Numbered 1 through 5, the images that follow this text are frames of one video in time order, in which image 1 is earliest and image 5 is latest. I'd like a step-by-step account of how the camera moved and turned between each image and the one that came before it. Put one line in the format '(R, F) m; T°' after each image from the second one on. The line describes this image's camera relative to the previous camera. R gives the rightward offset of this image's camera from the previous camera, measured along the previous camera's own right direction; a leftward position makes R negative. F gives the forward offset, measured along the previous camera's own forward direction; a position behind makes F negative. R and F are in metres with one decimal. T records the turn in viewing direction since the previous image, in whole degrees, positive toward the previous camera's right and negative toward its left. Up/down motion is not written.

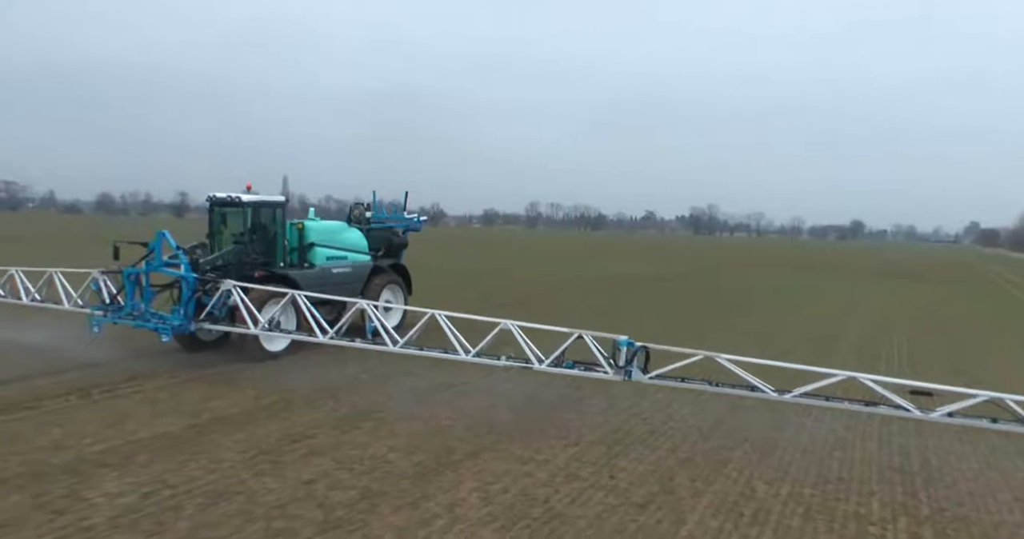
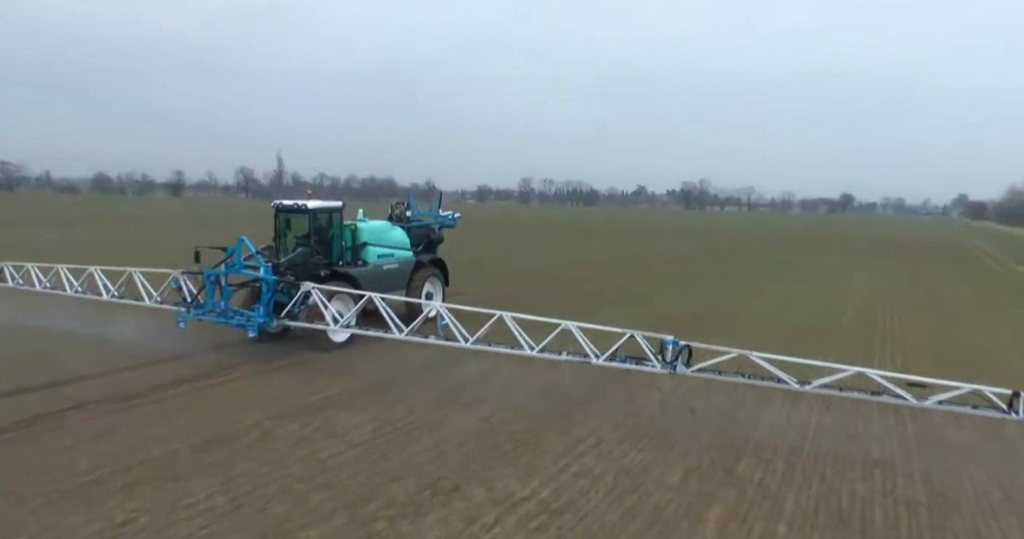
(-0.8, -1.6) m; +1°
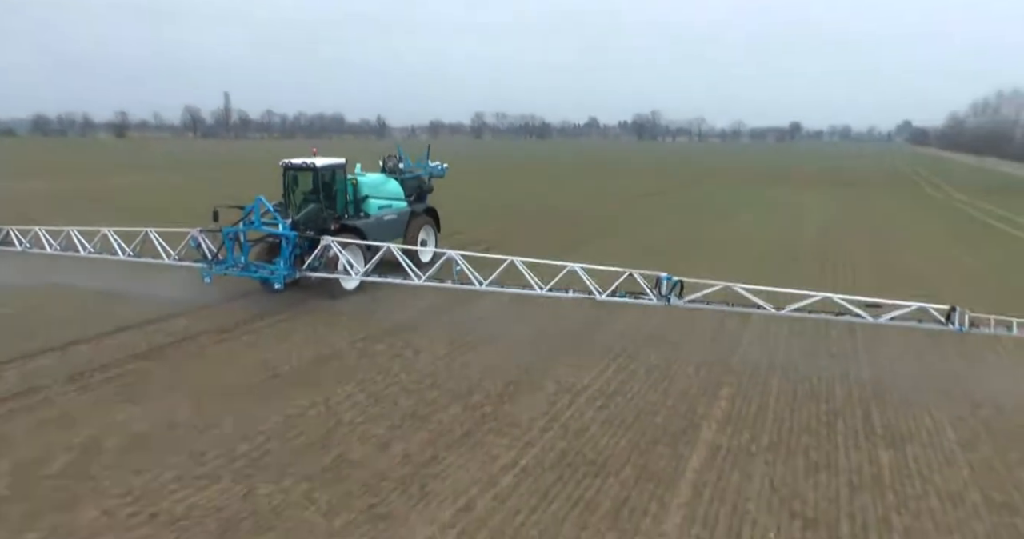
(-0.8, -1.4) m; +3°
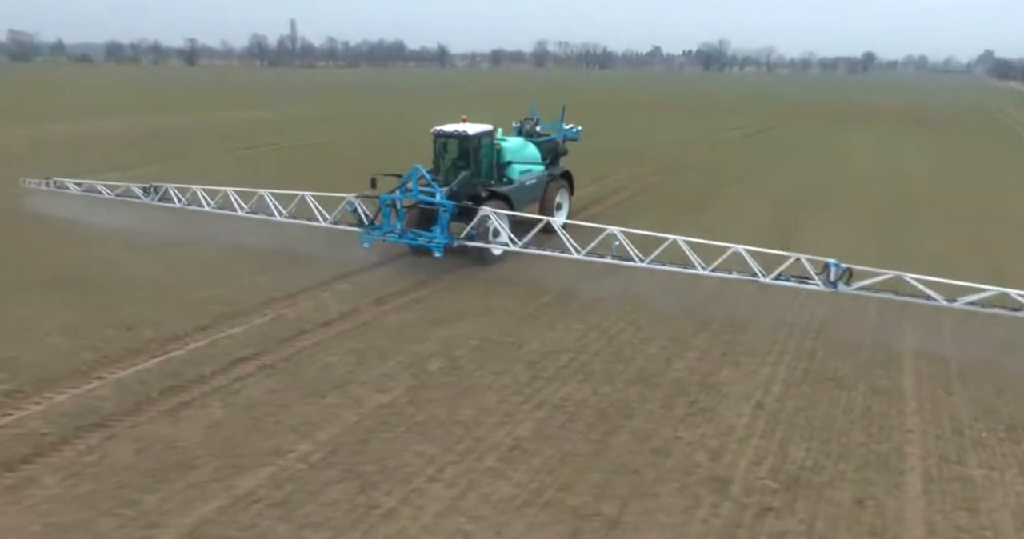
(-1.7, -1.6) m; -4°
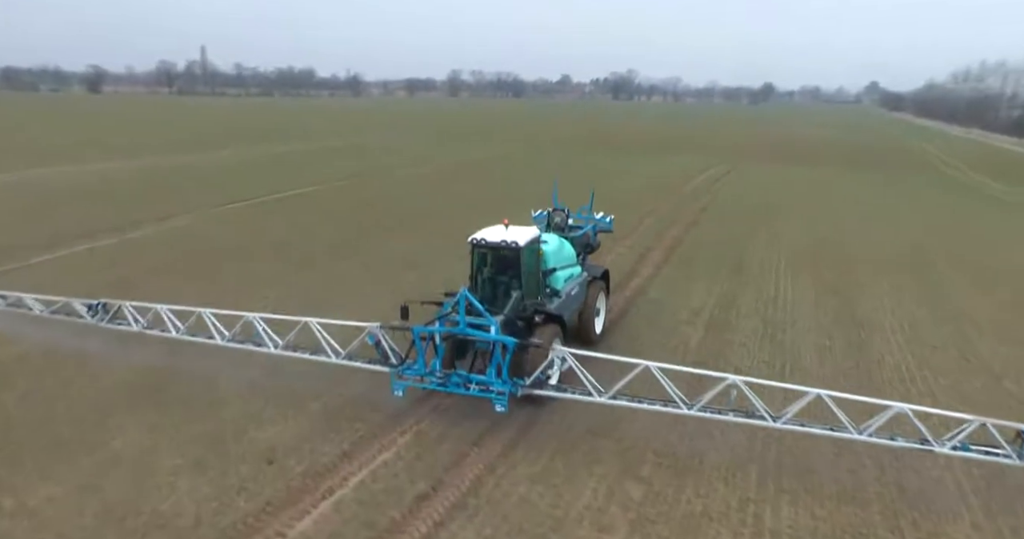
(-2.3, +0.5) m; +6°
